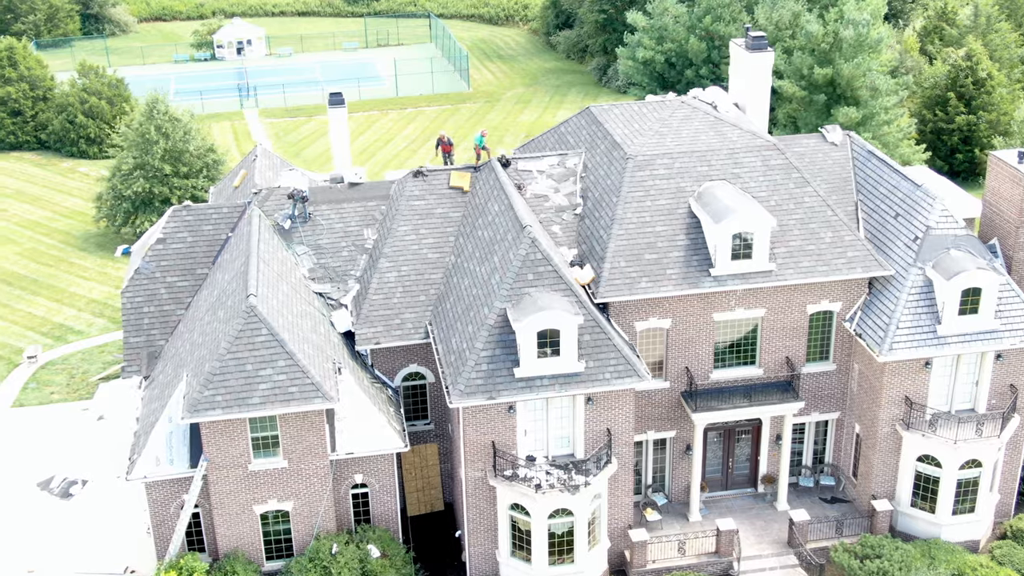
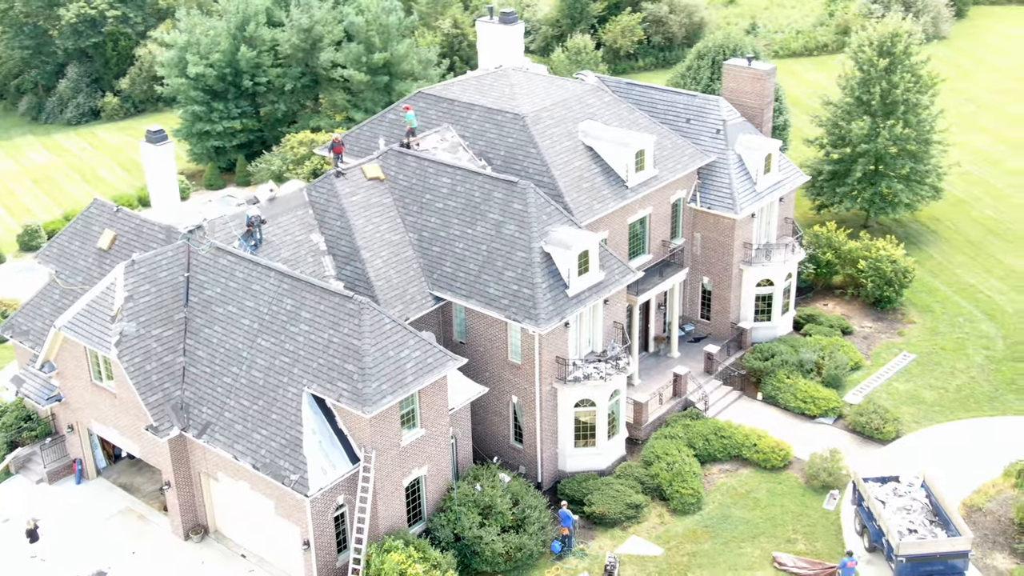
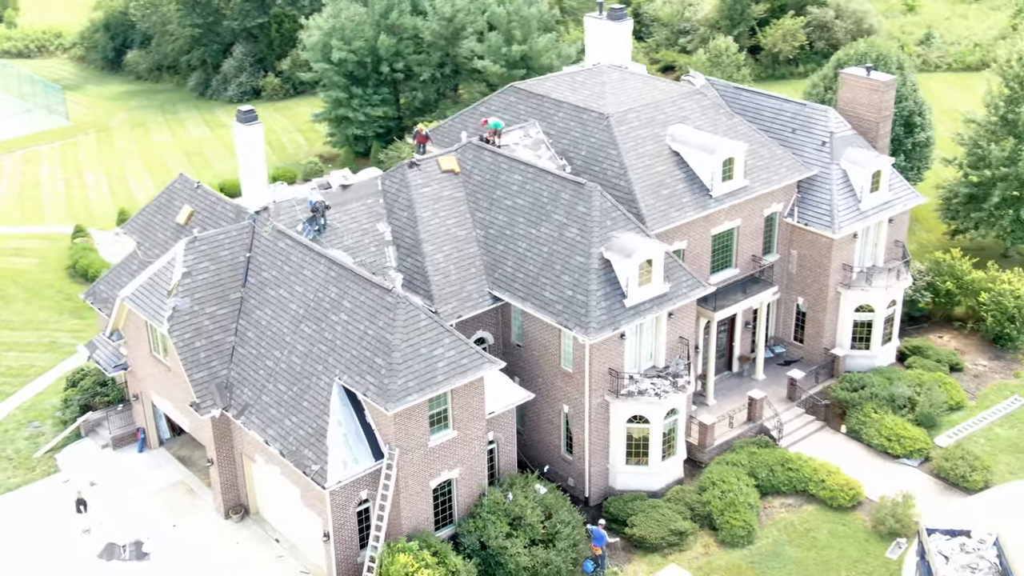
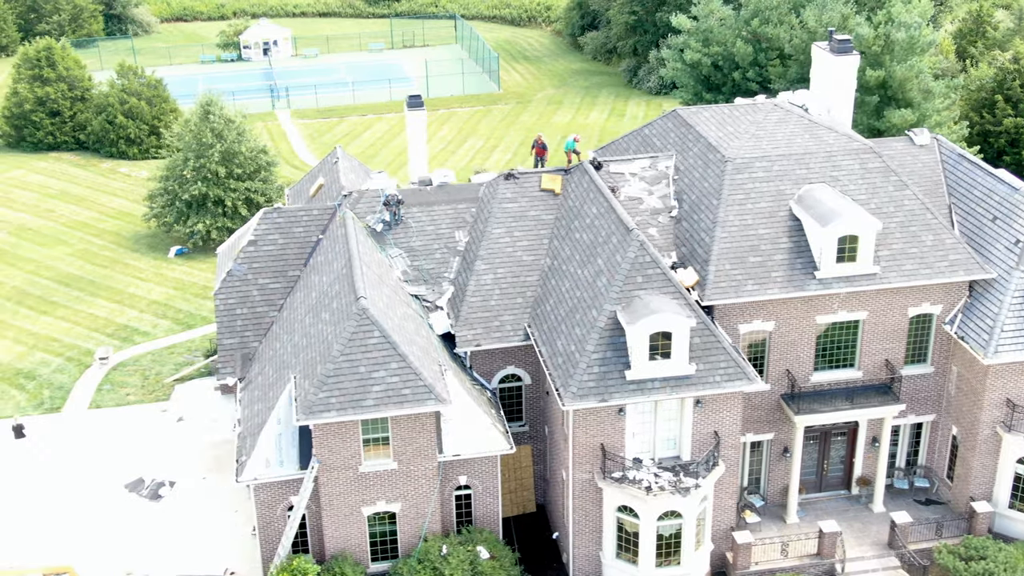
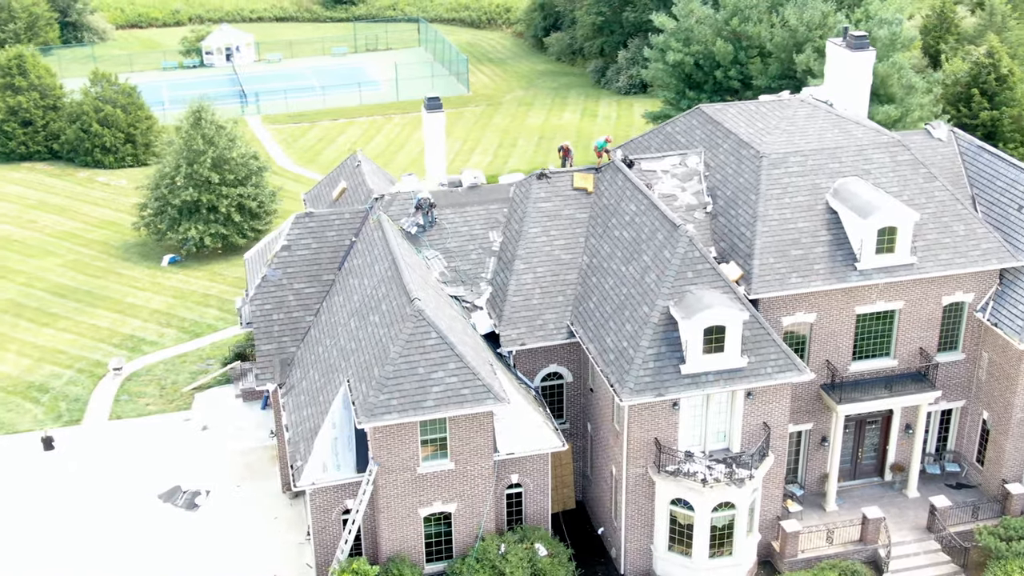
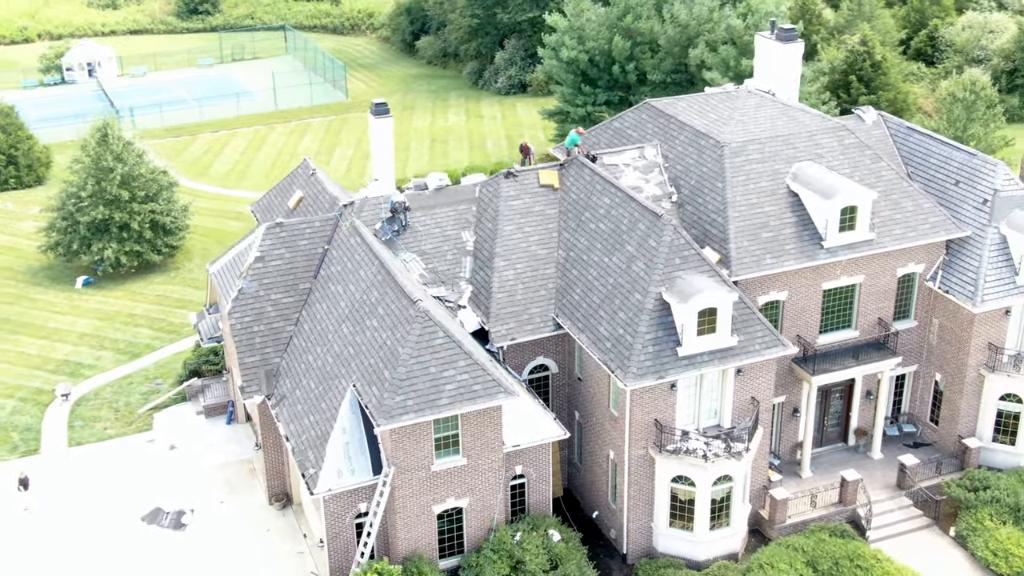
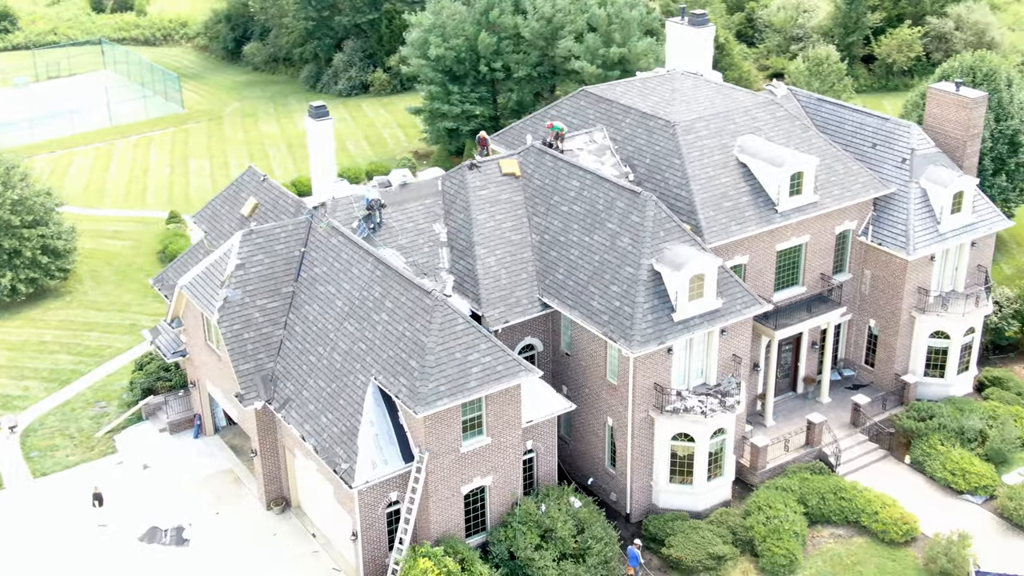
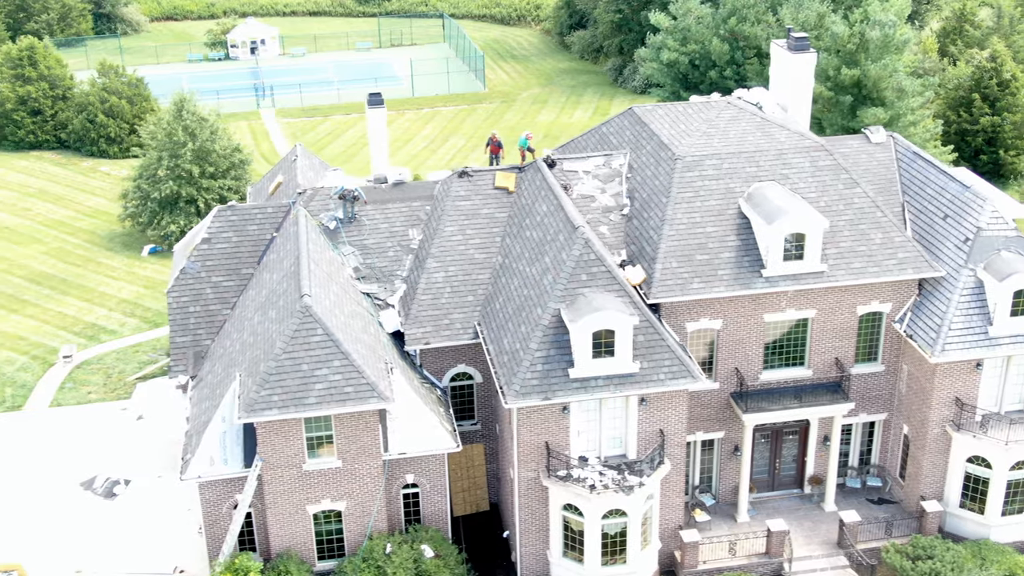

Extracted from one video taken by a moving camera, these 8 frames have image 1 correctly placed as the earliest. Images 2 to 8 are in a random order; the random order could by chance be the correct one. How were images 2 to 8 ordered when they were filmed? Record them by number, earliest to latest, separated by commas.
8, 4, 5, 6, 7, 3, 2
